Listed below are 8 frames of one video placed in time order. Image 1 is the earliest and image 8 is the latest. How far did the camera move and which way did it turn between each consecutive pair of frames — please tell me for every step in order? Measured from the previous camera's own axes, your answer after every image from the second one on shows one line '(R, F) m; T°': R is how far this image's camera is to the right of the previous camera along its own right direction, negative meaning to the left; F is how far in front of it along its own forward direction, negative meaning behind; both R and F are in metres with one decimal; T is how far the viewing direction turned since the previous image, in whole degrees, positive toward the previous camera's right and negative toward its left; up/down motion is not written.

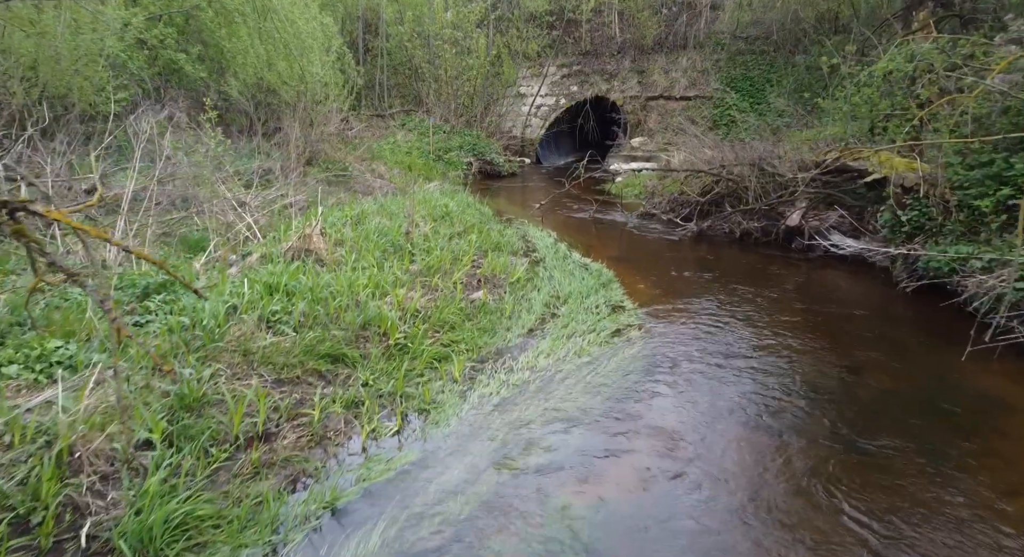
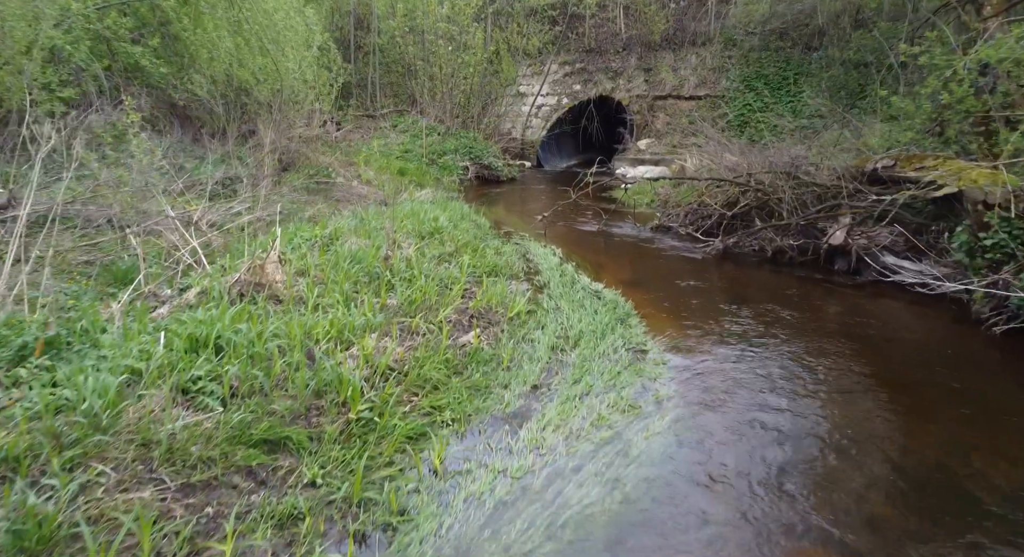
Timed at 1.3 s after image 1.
(0.0, +0.8) m; 0°
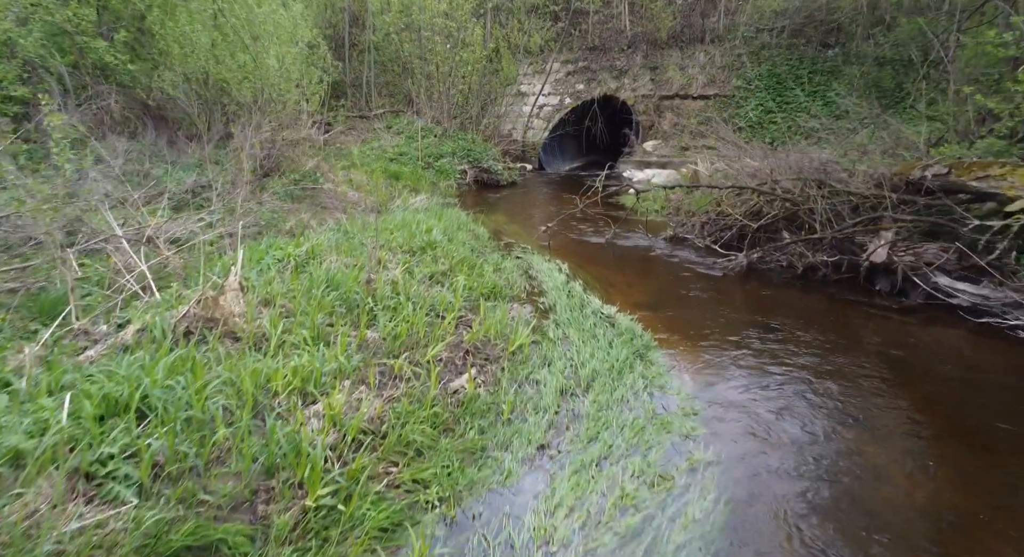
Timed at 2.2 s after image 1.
(0.0, +0.6) m; 0°
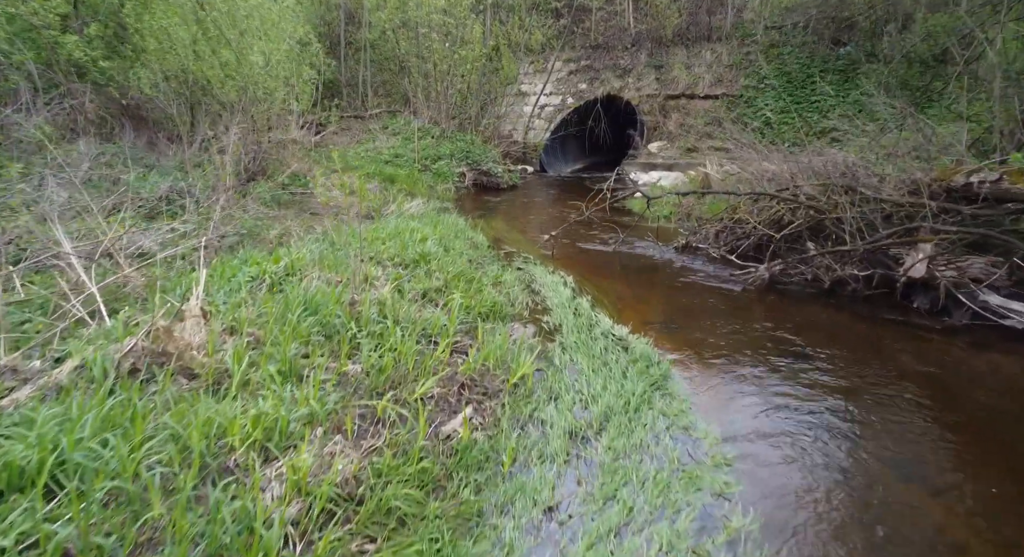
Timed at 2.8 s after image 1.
(0.0, +0.4) m; 0°
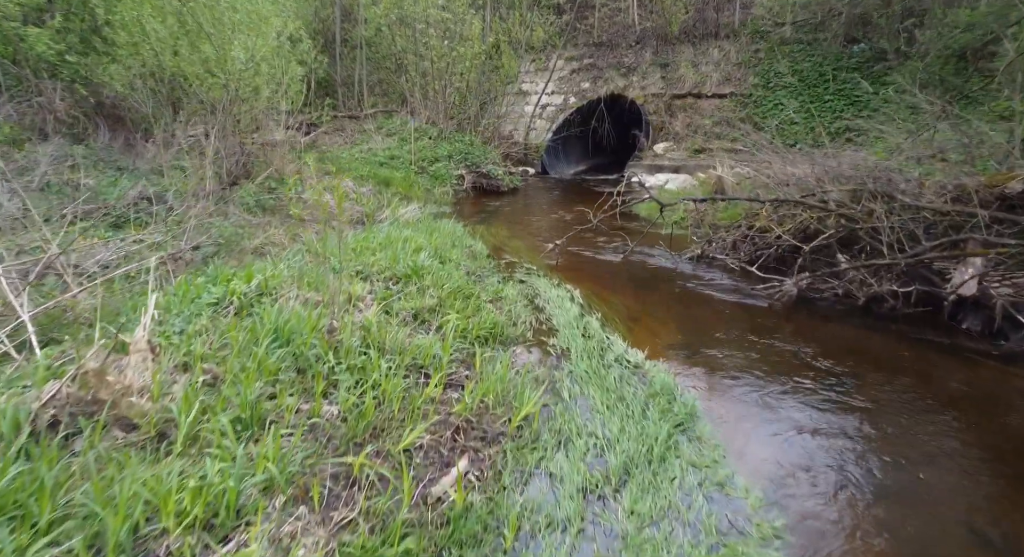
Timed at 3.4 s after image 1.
(0.0, +0.4) m; 0°
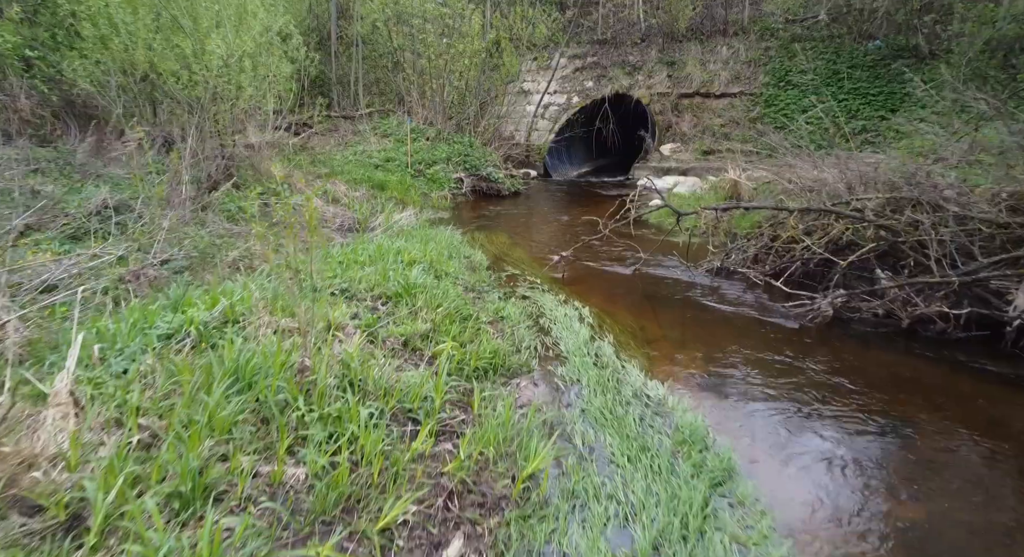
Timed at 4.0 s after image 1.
(0.0, +0.4) m; 0°
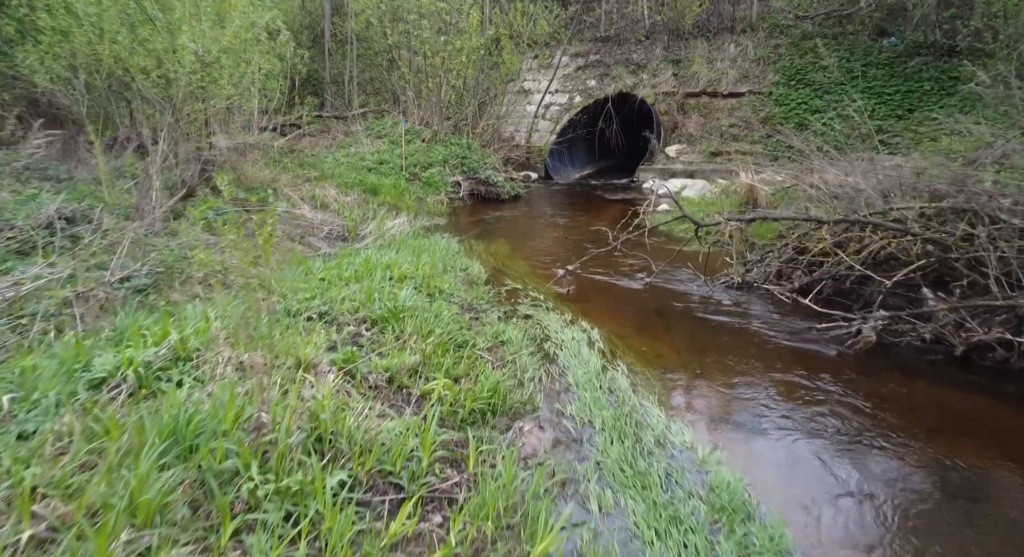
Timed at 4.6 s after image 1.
(0.0, +0.4) m; 0°
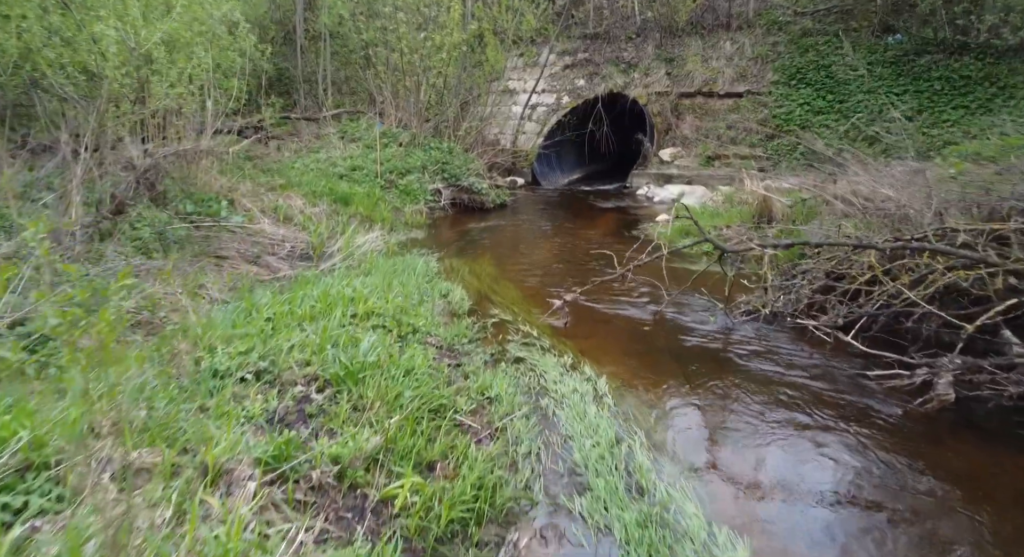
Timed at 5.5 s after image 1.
(0.0, +0.7) m; +2°
